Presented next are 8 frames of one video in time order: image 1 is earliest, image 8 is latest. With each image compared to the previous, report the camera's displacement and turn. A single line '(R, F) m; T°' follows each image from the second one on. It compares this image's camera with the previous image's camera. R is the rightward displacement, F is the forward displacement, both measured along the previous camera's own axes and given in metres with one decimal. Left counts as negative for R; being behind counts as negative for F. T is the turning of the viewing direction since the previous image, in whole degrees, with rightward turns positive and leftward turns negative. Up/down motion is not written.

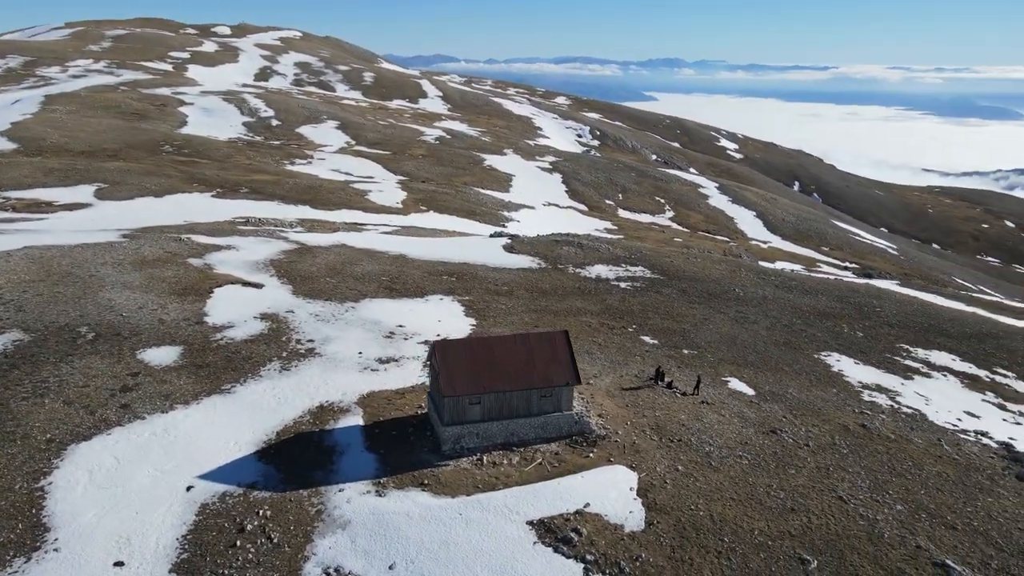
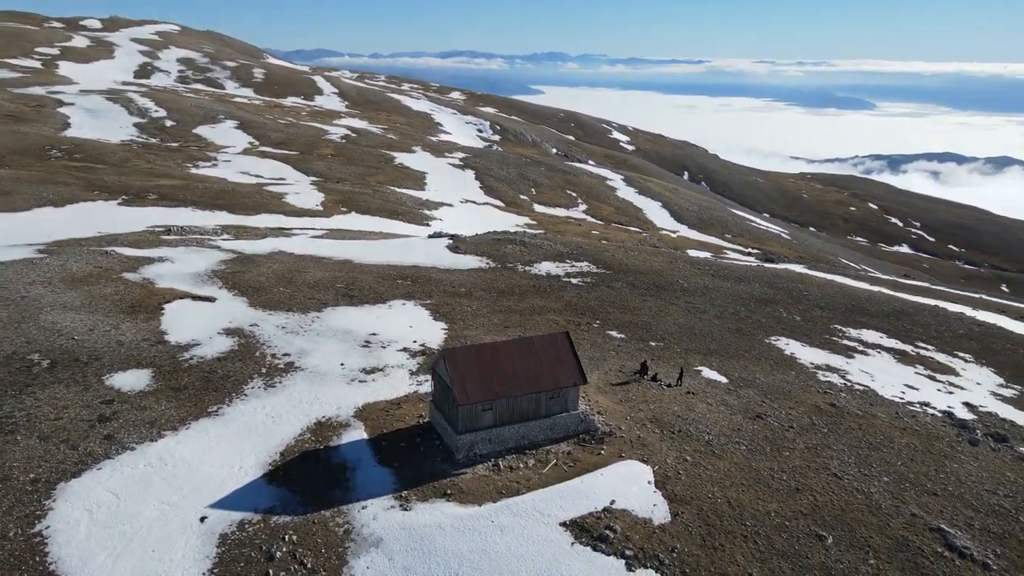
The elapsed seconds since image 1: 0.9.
(-3.2, +0.1) m; +8°
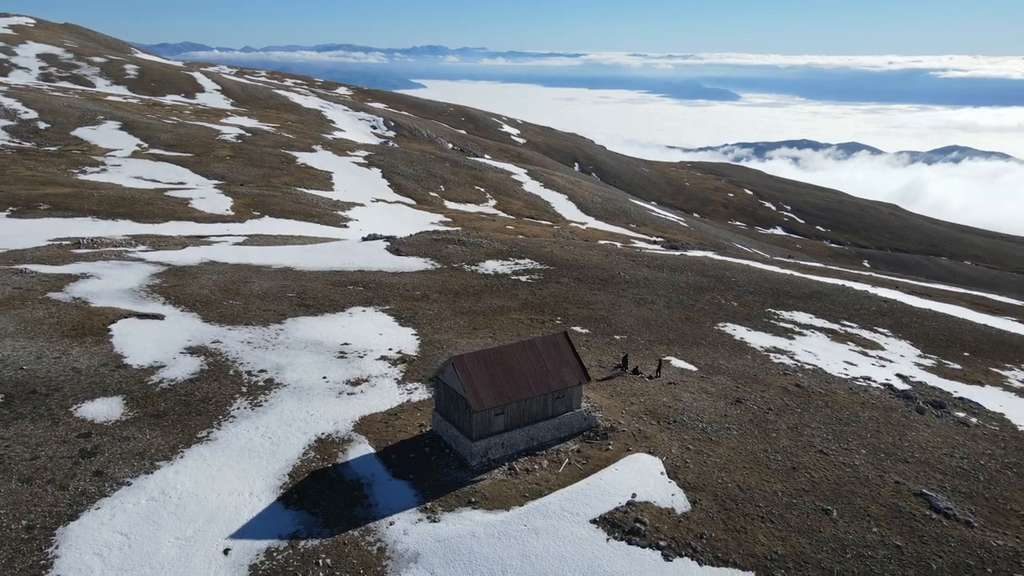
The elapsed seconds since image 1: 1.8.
(-3.4, +0.1) m; +8°
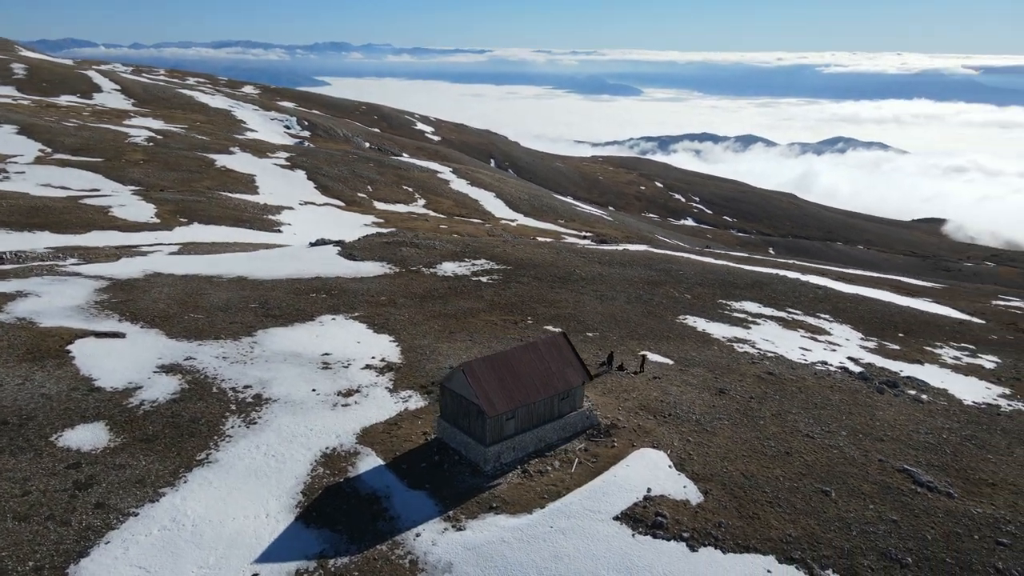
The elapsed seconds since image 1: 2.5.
(-2.7, +0.1) m; +6°
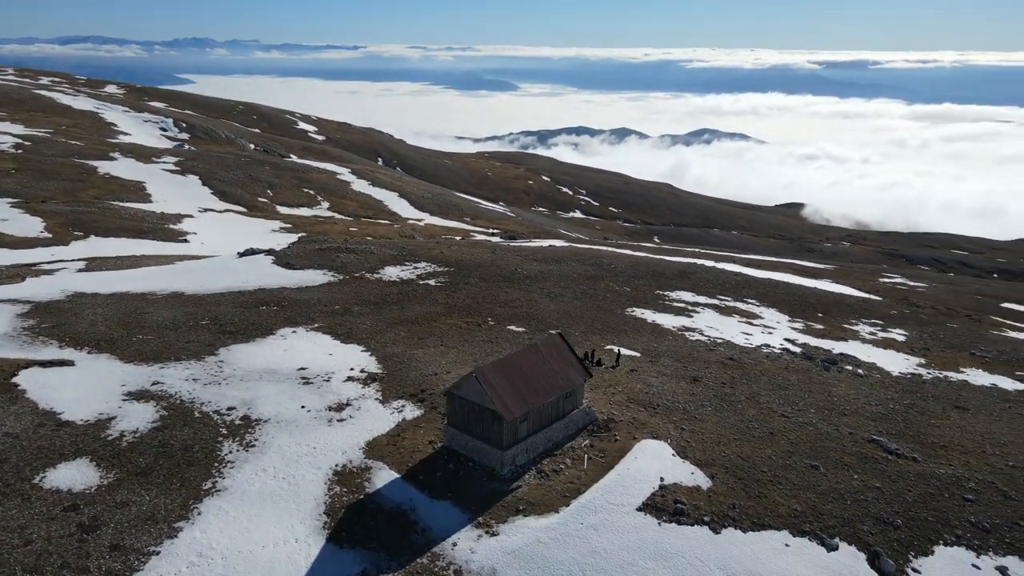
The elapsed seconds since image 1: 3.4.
(-3.5, 0.0) m; +9°
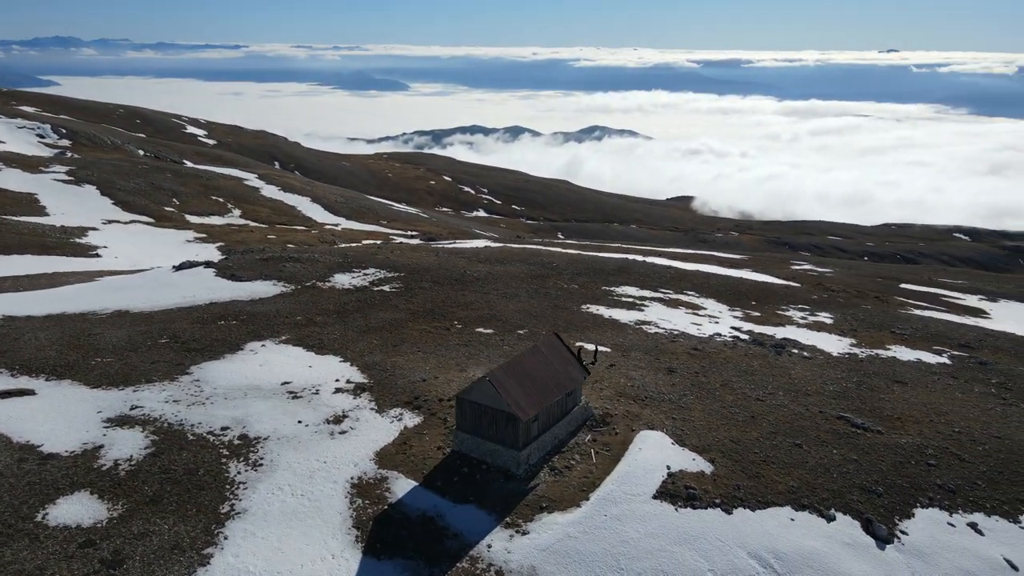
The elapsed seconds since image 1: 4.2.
(-3.2, -0.2) m; +8°
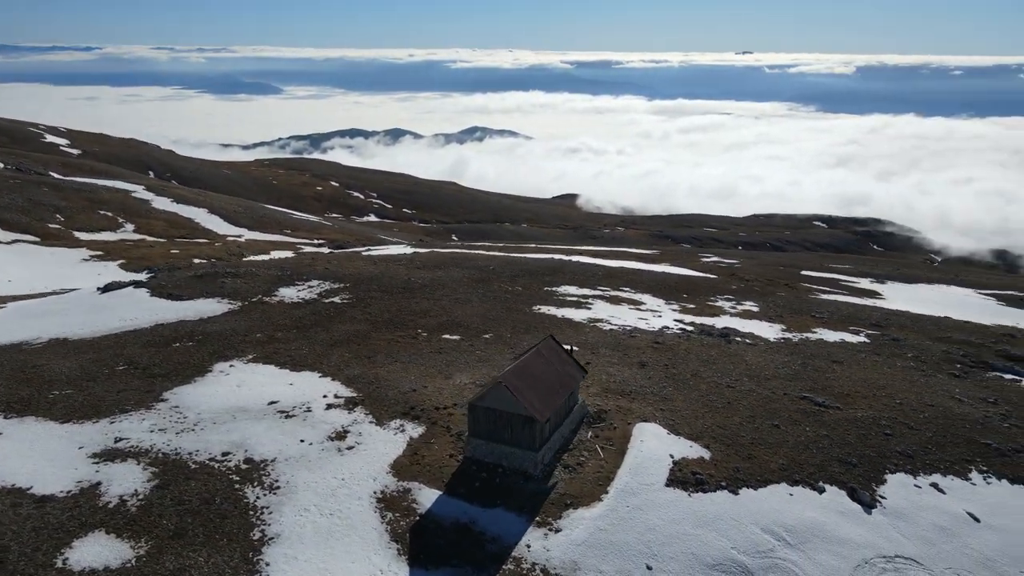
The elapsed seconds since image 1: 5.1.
(-3.7, -0.3) m; +8°
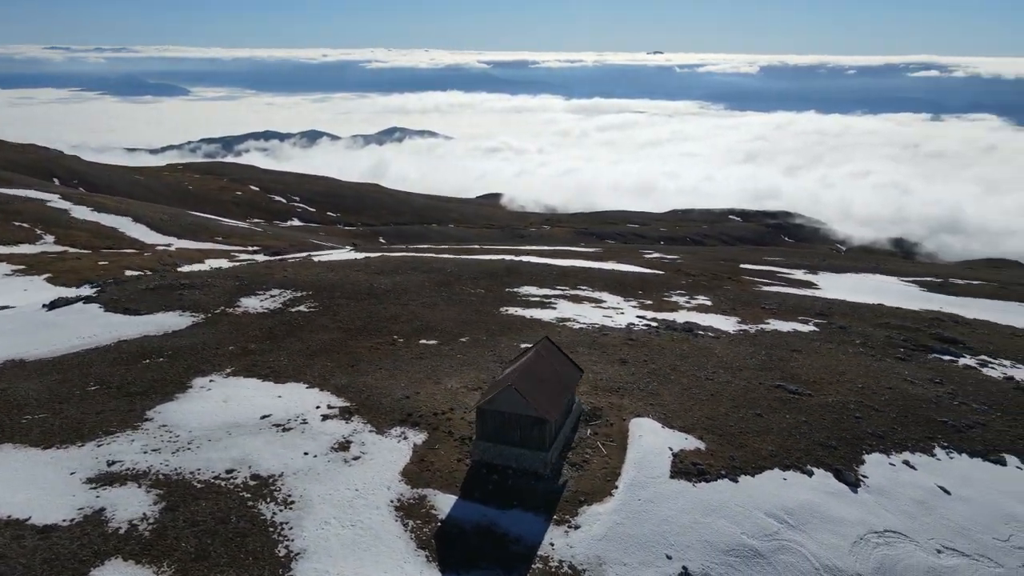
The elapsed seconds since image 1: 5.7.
(-2.5, -0.2) m; +6°
